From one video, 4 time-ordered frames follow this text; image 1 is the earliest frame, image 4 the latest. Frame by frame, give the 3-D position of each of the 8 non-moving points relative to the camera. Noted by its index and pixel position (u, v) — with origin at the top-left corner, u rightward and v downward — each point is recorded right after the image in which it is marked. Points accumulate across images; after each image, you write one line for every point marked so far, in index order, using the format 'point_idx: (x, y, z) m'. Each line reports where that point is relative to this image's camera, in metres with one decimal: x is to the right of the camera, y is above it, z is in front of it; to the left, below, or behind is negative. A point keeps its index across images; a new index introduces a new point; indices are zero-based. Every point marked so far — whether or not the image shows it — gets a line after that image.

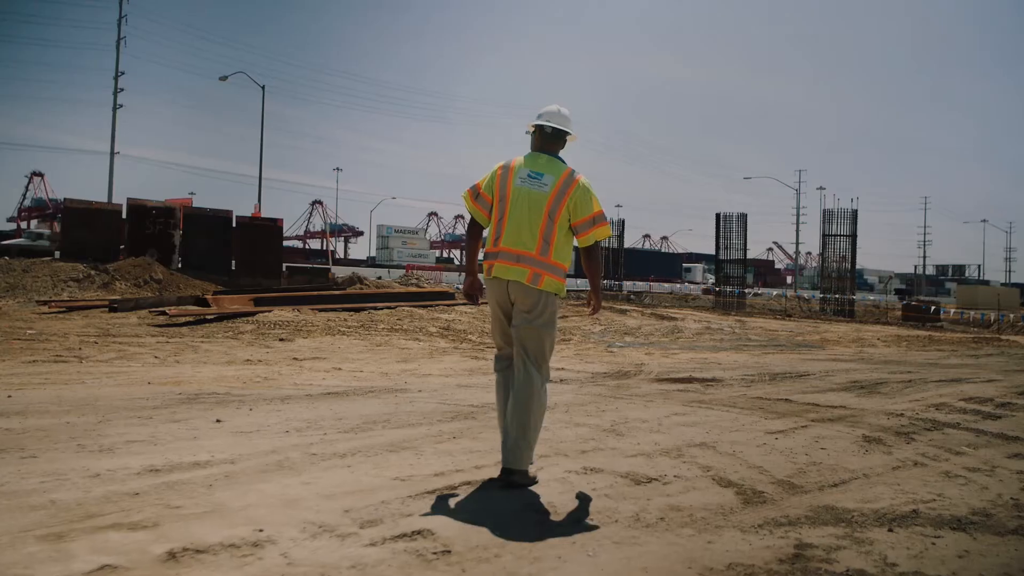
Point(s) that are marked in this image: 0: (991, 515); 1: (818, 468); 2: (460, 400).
0: (+2.3, -1.1, +3.3) m
1: (+1.8, -1.0, +4.1) m
2: (-0.5, -1.1, +6.8) m
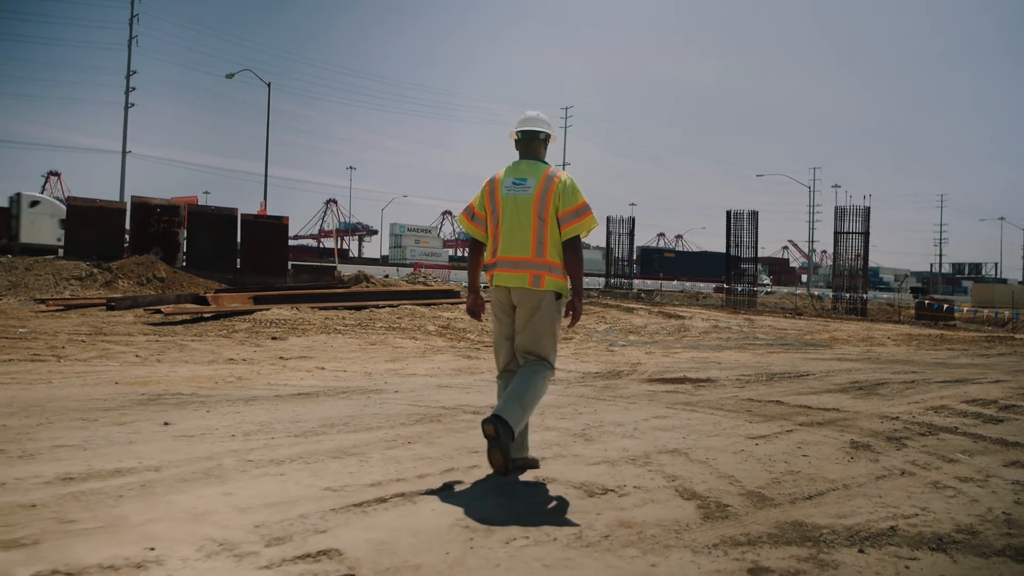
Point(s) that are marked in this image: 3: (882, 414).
0: (+2.0, -1.0, +3.0) m
1: (+1.5, -1.0, +3.8) m
2: (-0.7, -1.0, +6.5) m
3: (+3.1, -1.0, +5.9) m
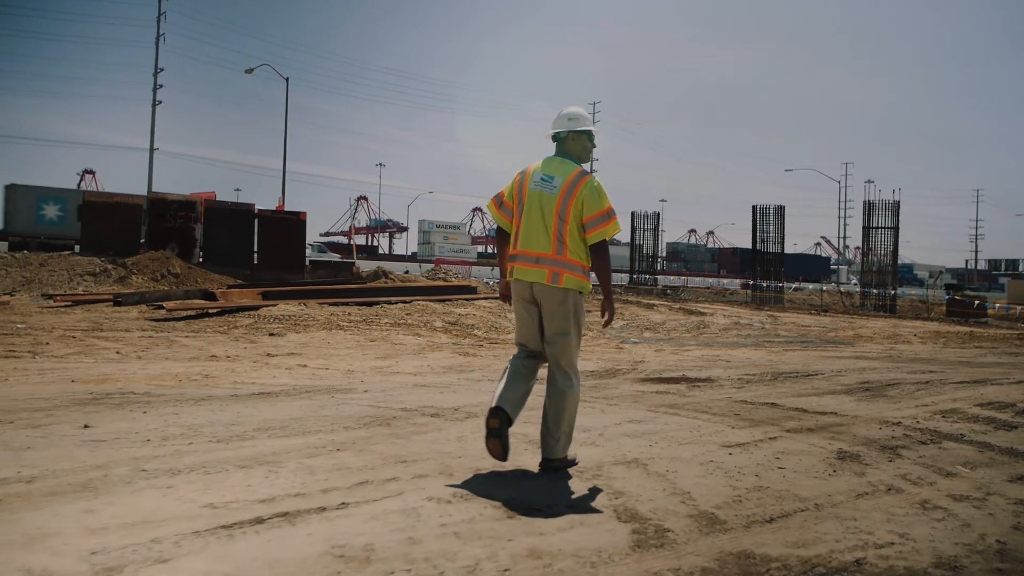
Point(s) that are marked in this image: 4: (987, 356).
0: (+1.6, -1.0, +2.5) m
1: (+1.2, -1.0, +3.3) m
2: (-1.0, -1.0, +6.1) m
3: (+2.8, -1.0, +5.3) m
4: (+8.6, -1.2, +12.9) m
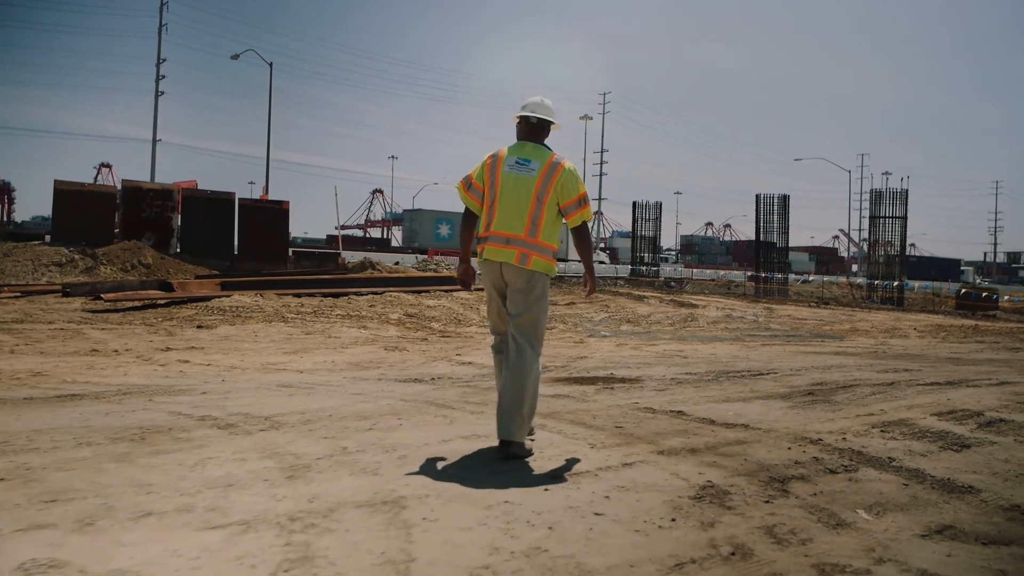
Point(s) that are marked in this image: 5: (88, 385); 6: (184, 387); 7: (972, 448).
0: (+0.5, -0.9, +1.4) m
1: (0.0, -0.9, +2.2) m
2: (-2.0, -0.8, +5.0) m
3: (+1.7, -0.9, +4.2) m
4: (+7.7, -1.0, +11.7) m
5: (-3.5, -0.8, +6.0) m
6: (-2.7, -0.8, +5.9) m
7: (+2.6, -0.9, +4.0) m
